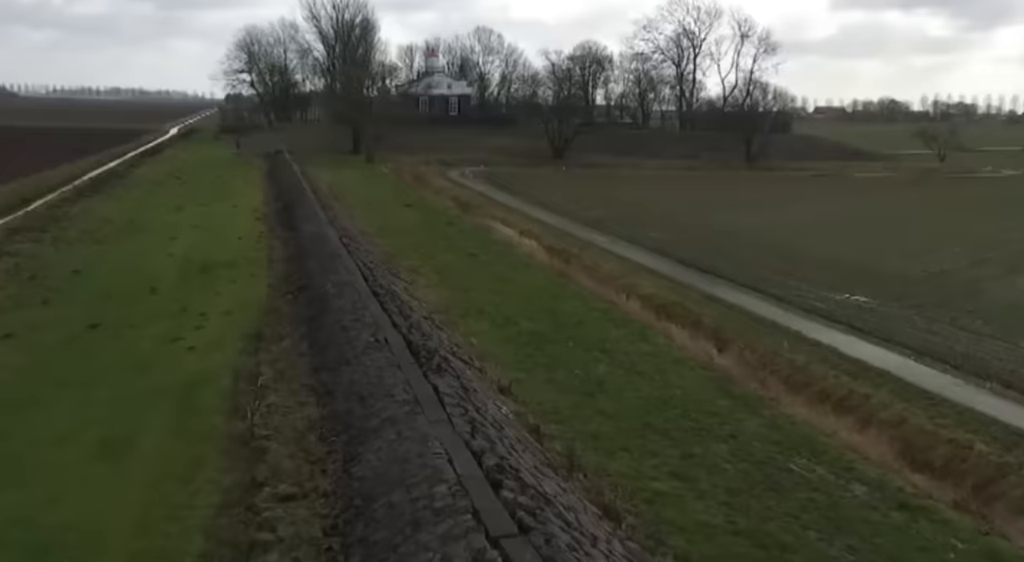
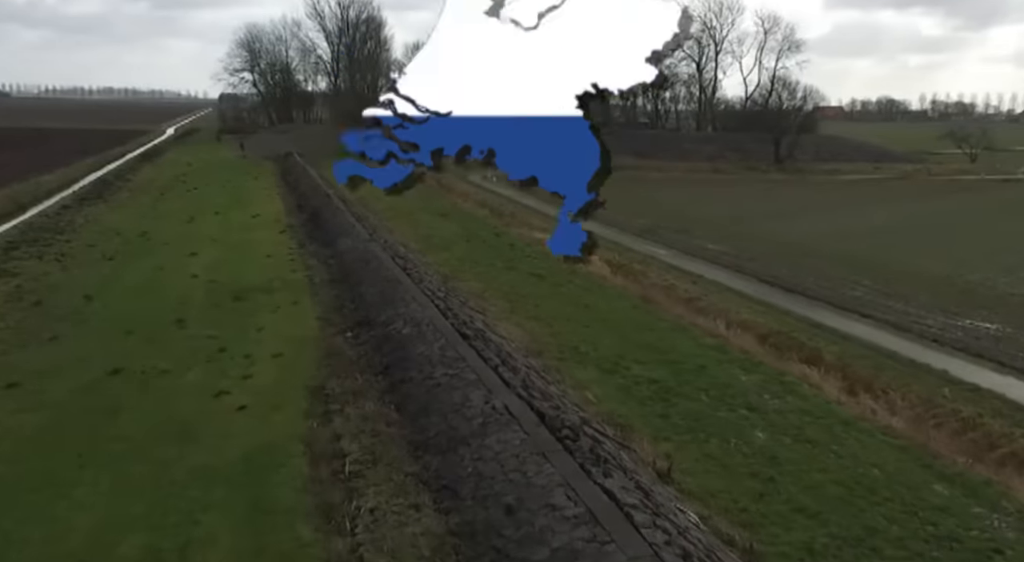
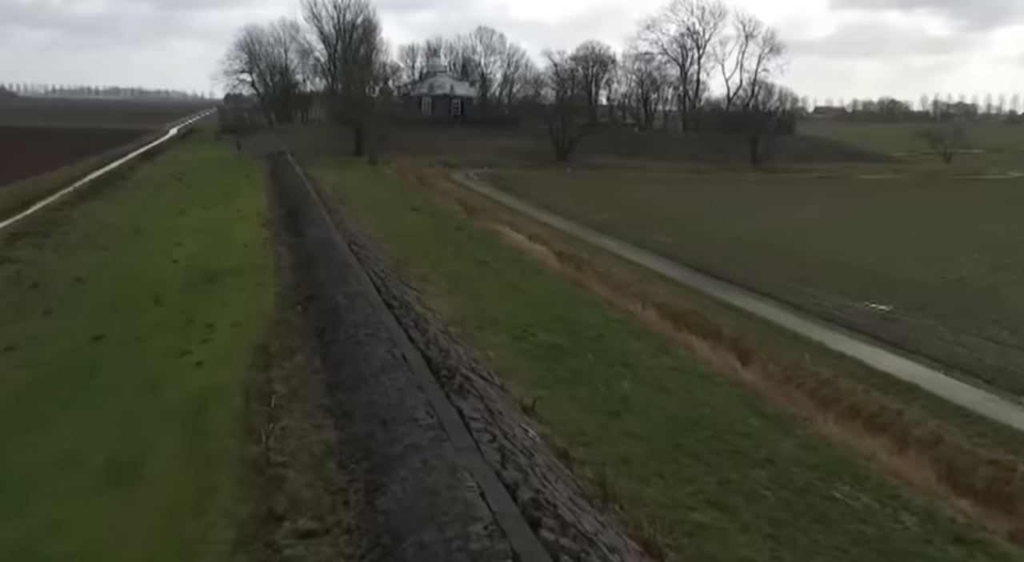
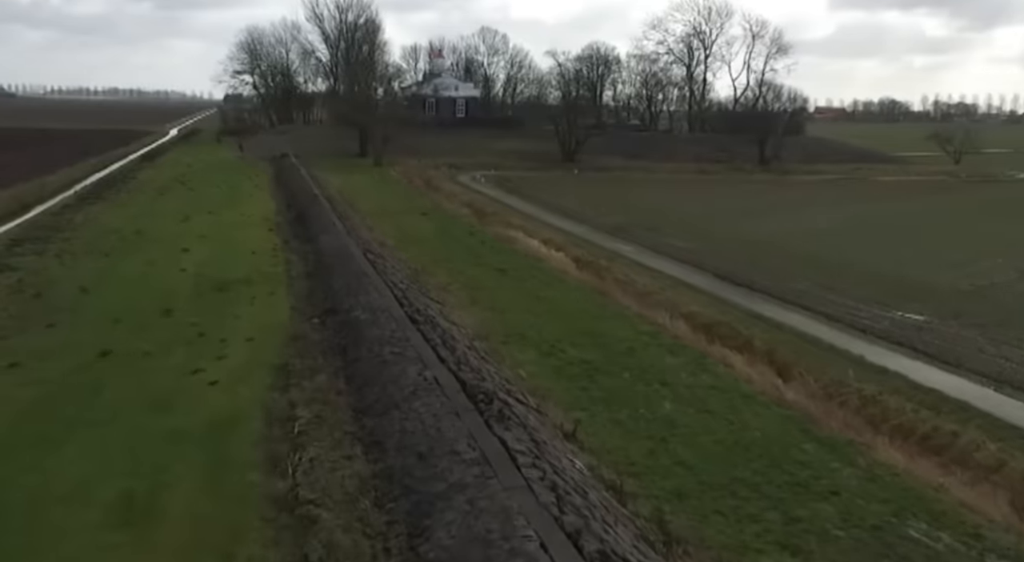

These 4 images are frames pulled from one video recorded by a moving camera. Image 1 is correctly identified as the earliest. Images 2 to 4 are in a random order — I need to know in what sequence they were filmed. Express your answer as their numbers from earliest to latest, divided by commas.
3, 4, 2
